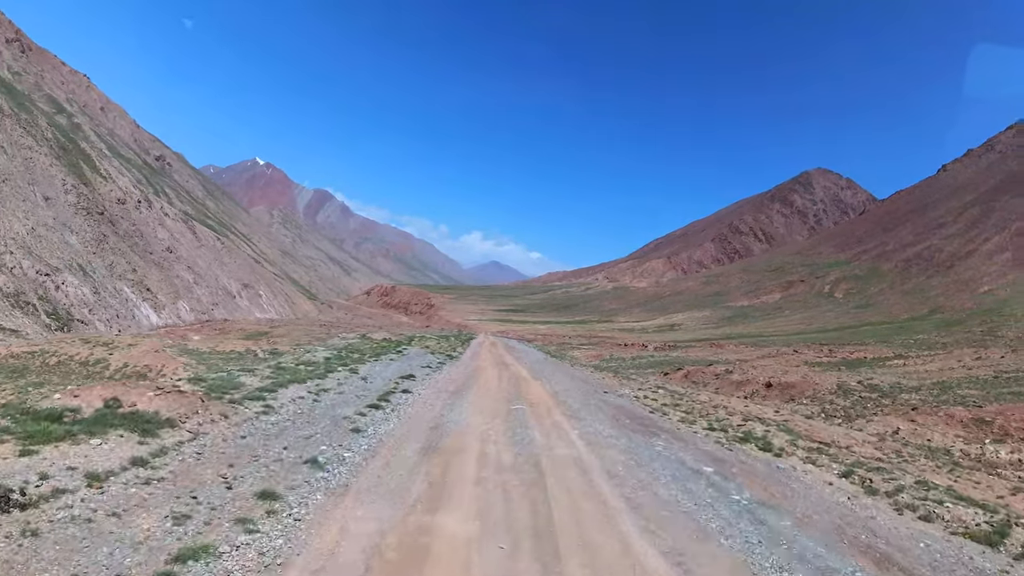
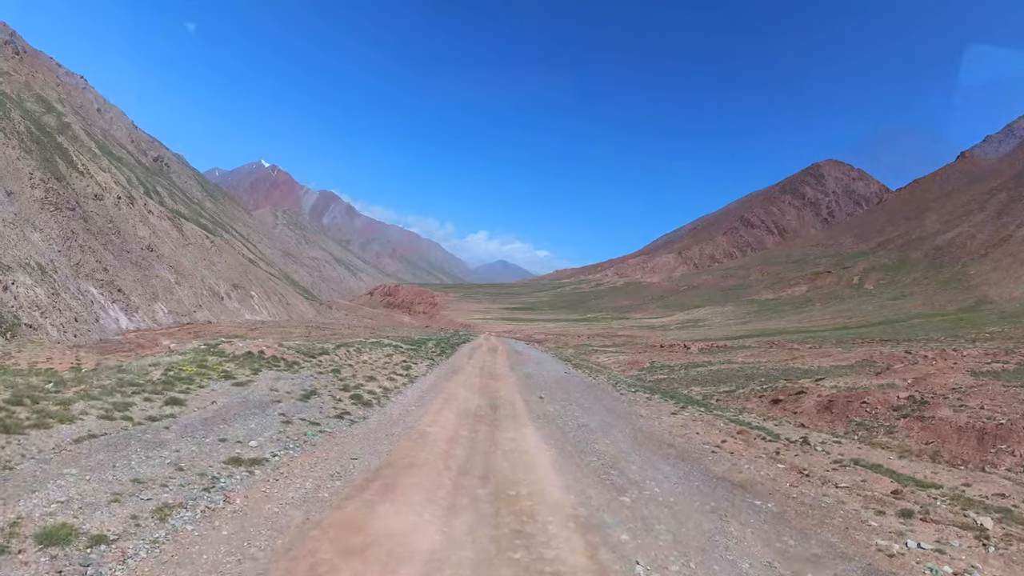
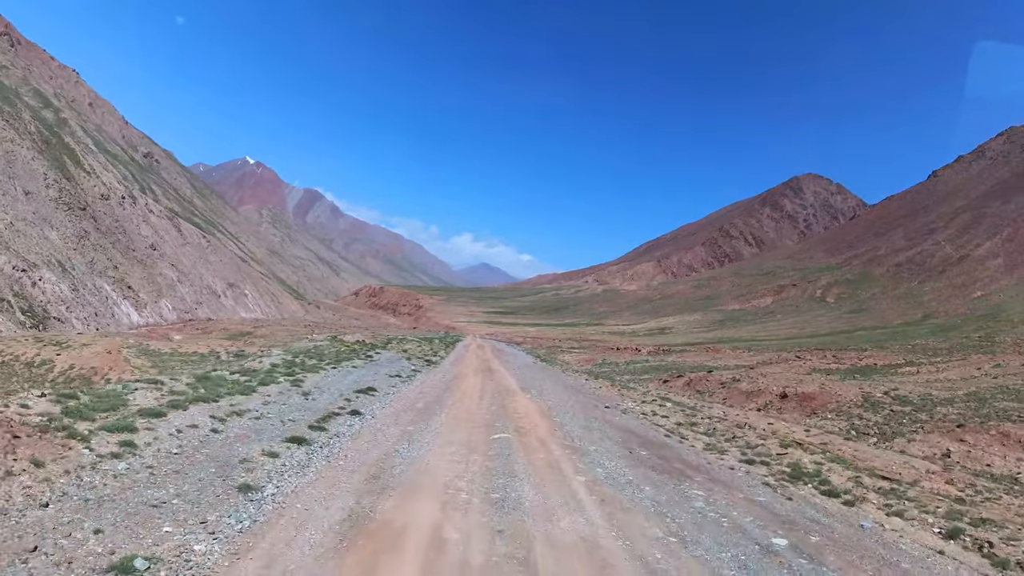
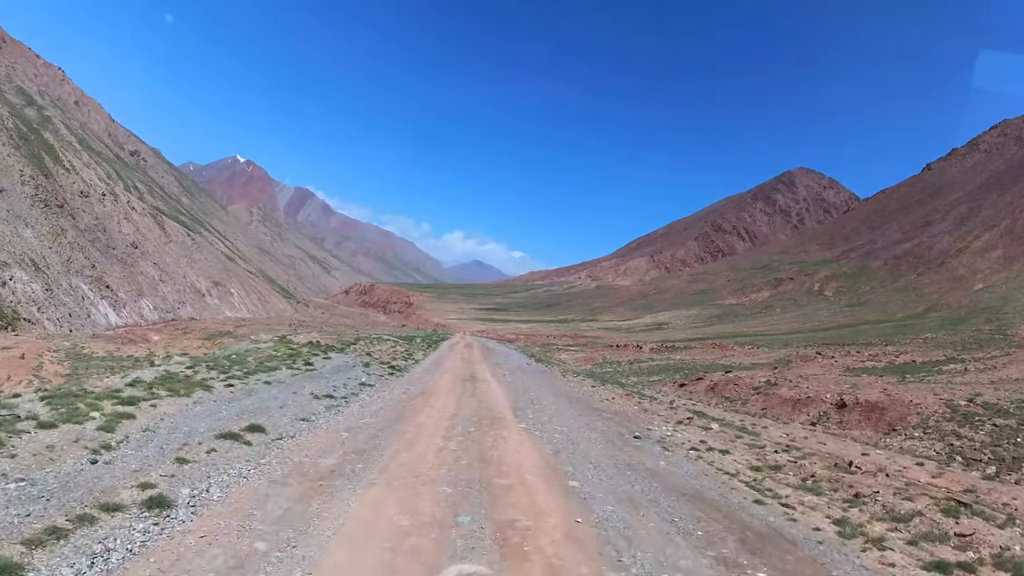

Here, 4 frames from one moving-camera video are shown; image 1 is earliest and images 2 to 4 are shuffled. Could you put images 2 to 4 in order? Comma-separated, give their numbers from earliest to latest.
3, 4, 2
